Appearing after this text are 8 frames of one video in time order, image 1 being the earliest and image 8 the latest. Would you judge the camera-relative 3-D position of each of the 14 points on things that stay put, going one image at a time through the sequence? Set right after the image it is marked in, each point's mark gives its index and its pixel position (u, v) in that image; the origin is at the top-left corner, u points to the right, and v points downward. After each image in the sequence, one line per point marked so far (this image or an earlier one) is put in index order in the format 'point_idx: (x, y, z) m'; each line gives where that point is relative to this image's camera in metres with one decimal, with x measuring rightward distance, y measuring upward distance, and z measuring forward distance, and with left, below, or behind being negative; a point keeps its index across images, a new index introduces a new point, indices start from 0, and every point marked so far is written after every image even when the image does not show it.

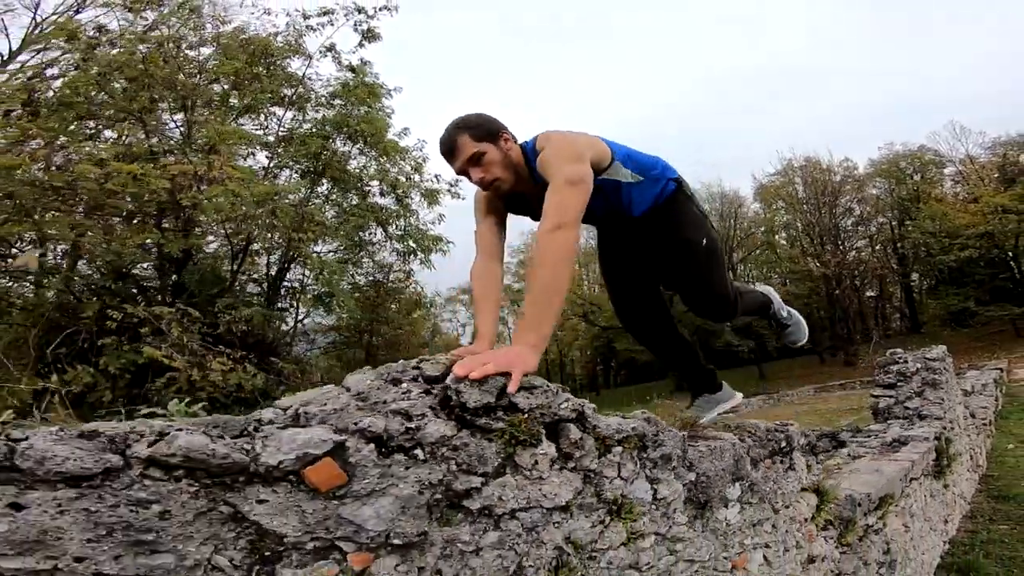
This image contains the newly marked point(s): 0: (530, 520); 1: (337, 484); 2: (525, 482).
0: (0.0, -0.4, +1.1) m
1: (-0.2, -0.3, +0.9) m
2: (0.0, -0.3, +1.2) m
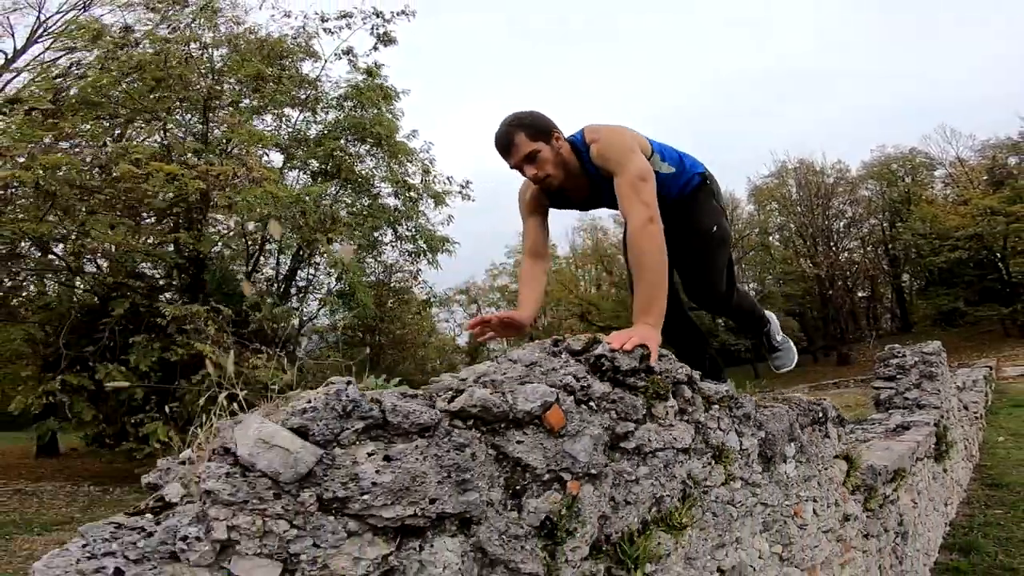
0: (+0.3, -0.3, +1.4) m
1: (+0.1, -0.2, +1.2) m
2: (+0.3, -0.3, +1.5) m
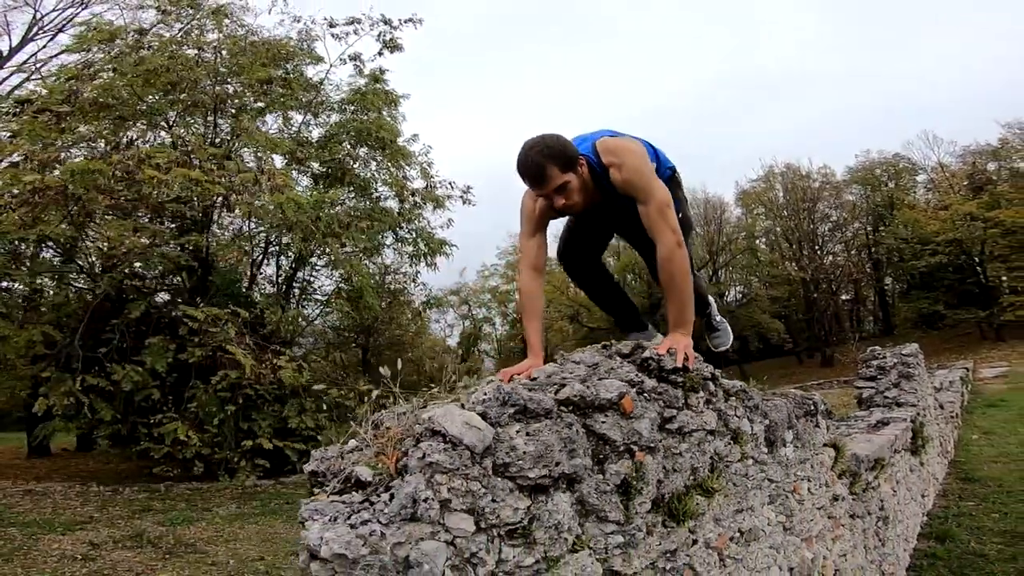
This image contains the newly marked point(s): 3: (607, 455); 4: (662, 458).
0: (+0.5, -0.4, +1.8) m
1: (+0.2, -0.3, +1.5) m
2: (+0.5, -0.3, +1.8) m
3: (+0.2, -0.3, +1.5) m
4: (+0.3, -0.4, +1.6) m
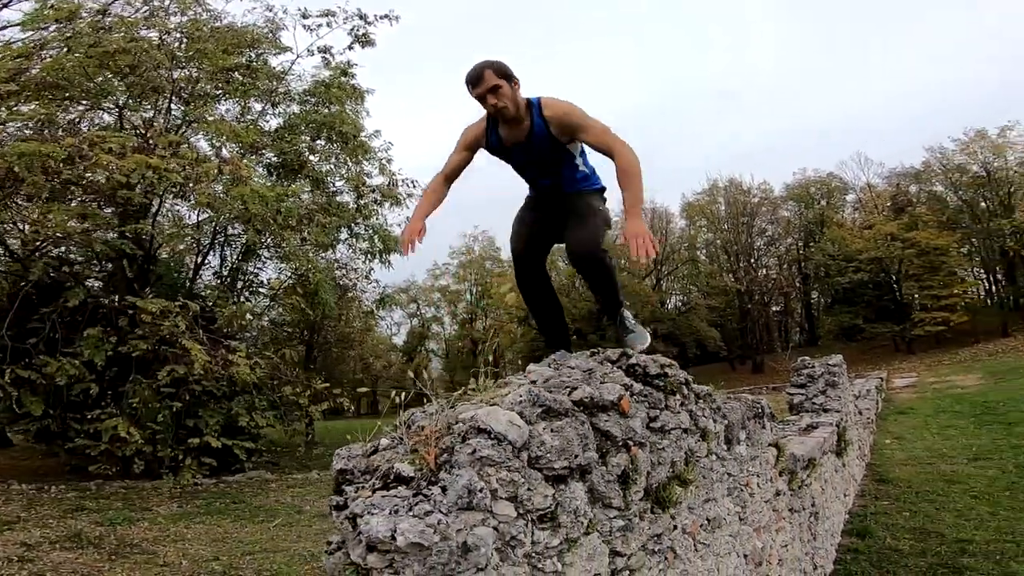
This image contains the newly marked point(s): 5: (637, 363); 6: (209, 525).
0: (+0.5, -0.4, +2.1) m
1: (+0.3, -0.3, +1.8) m
2: (+0.5, -0.4, +2.1) m
3: (+0.2, -0.4, +1.8) m
4: (+0.4, -0.4, +1.9) m
5: (+0.4, -0.2, +2.1) m
6: (-3.3, -2.6, +8.0) m
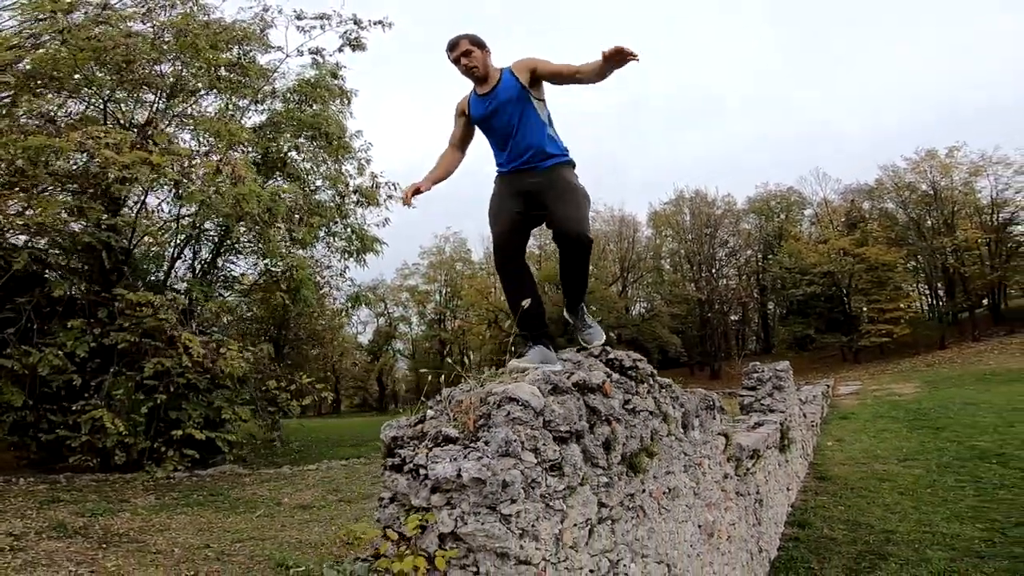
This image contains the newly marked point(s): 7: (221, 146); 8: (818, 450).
0: (+0.5, -0.5, +2.6) m
1: (+0.3, -0.3, +2.4) m
2: (+0.5, -0.4, +2.7) m
3: (+0.3, -0.4, +2.3) m
4: (+0.4, -0.5, +2.5) m
5: (+0.4, -0.3, +2.7) m
6: (-3.7, -2.6, +8.4) m
7: (-4.6, +2.1, +10.8) m
8: (+4.4, -2.3, +10.3) m
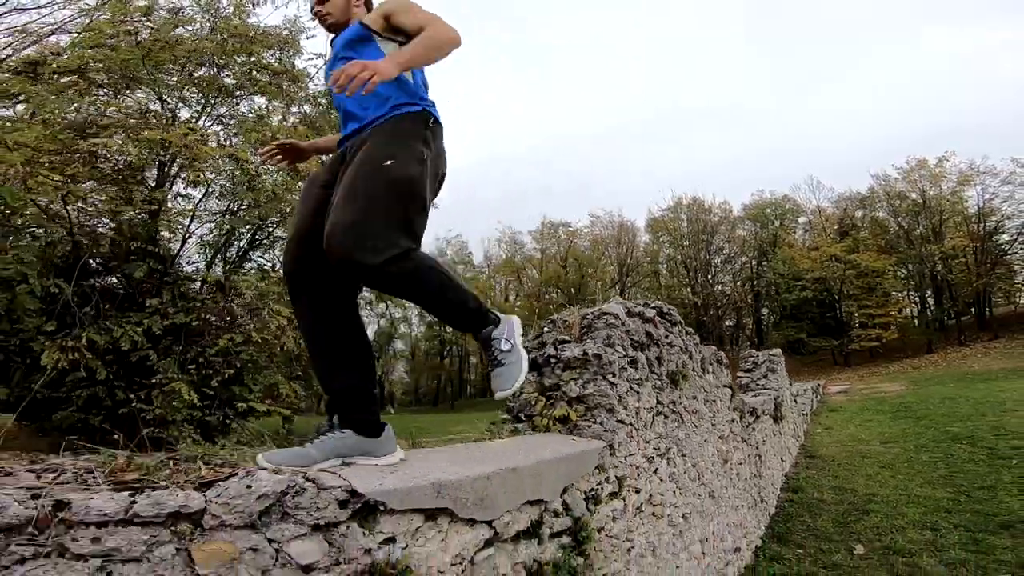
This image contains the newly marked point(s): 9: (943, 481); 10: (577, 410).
0: (+0.8, -0.3, +3.5) m
1: (+0.7, -0.2, +3.2) m
2: (+0.8, -0.3, +3.6) m
3: (+0.6, -0.3, +3.2) m
4: (+0.7, -0.3, +3.3) m
5: (+0.7, -0.1, +3.5) m
6: (-3.4, -2.4, +9.2) m
7: (-4.3, +2.2, +11.6) m
8: (+4.7, -2.3, +11.2) m
9: (+4.6, -2.0, +7.6) m
10: (+0.2, -0.4, +2.5) m
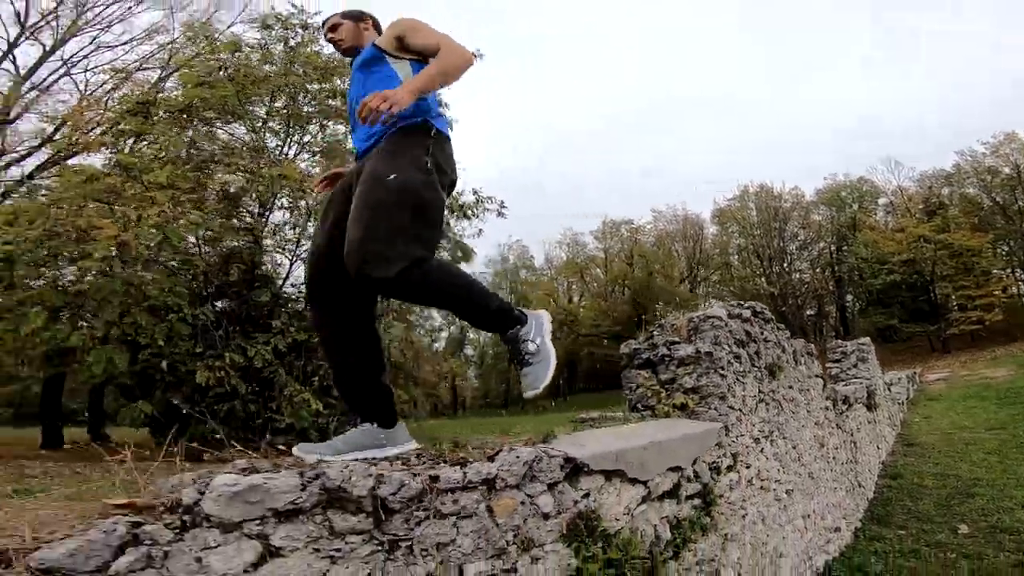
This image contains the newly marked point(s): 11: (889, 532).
0: (+1.4, -0.3, +3.8) m
1: (+1.2, -0.2, +3.6) m
2: (+1.4, -0.3, +3.9) m
3: (+1.1, -0.3, +3.5) m
4: (+1.3, -0.3, +3.6) m
5: (+1.3, -0.1, +3.9) m
6: (-2.2, -2.6, +9.9) m
7: (-3.1, +2.0, +12.4) m
8: (+6.0, -2.1, +11.1) m
9: (+5.6, -1.8, +7.5) m
10: (+0.7, -0.4, +2.9) m
11: (+3.0, -2.0, +5.8) m
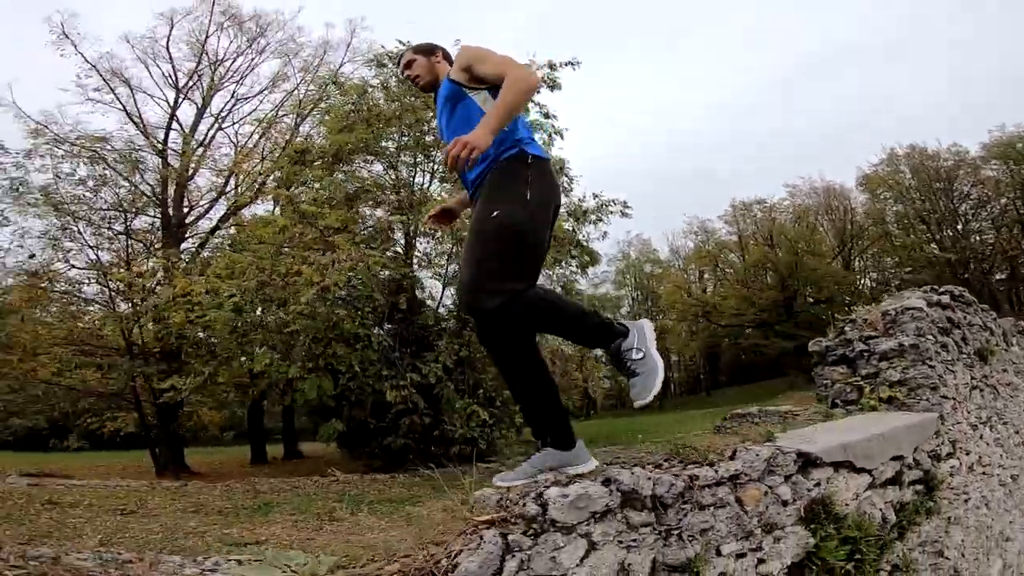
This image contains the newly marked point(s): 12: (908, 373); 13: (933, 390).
0: (+2.4, -0.2, +3.8) m
1: (+2.1, -0.1, +3.5) m
2: (+2.4, -0.1, +3.8) m
3: (+2.1, -0.2, +3.5) m
4: (+2.2, -0.2, +3.6) m
5: (+2.3, 0.0, +3.8) m
6: (+0.2, -2.8, +10.3) m
7: (-0.7, +1.7, +13.1) m
8: (+8.4, -1.4, +10.1) m
9: (+7.3, -1.3, +6.6) m
10: (+1.5, -0.4, +2.9) m
11: (+4.5, -1.7, +5.4) m
12: (+1.6, -0.4, +2.9) m
13: (+1.7, -0.4, +2.9) m
